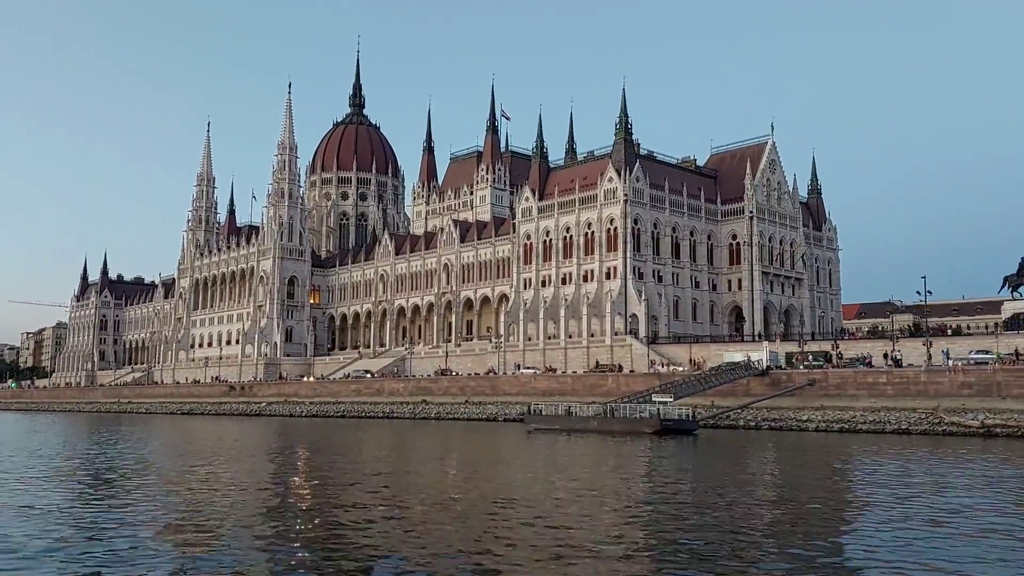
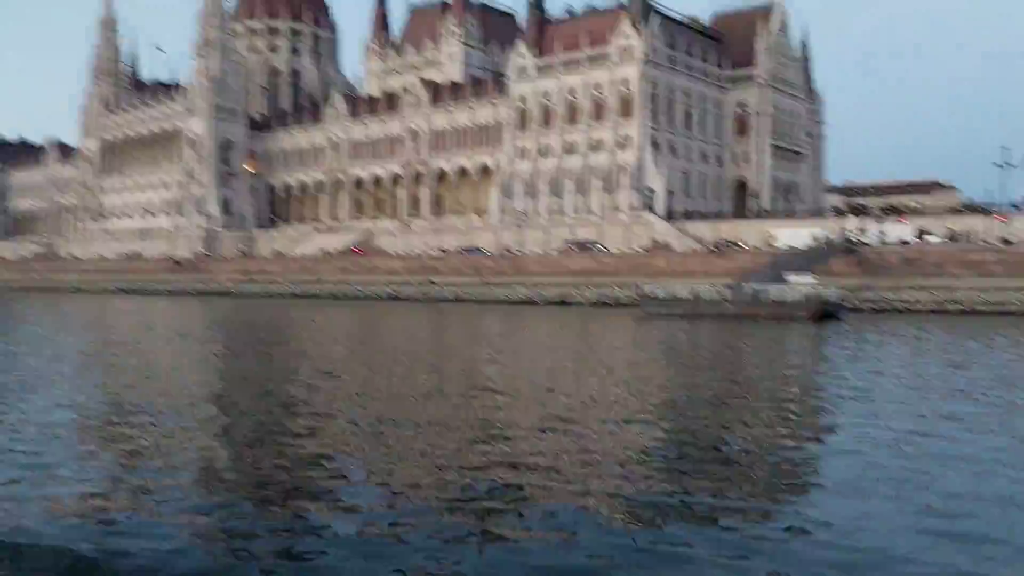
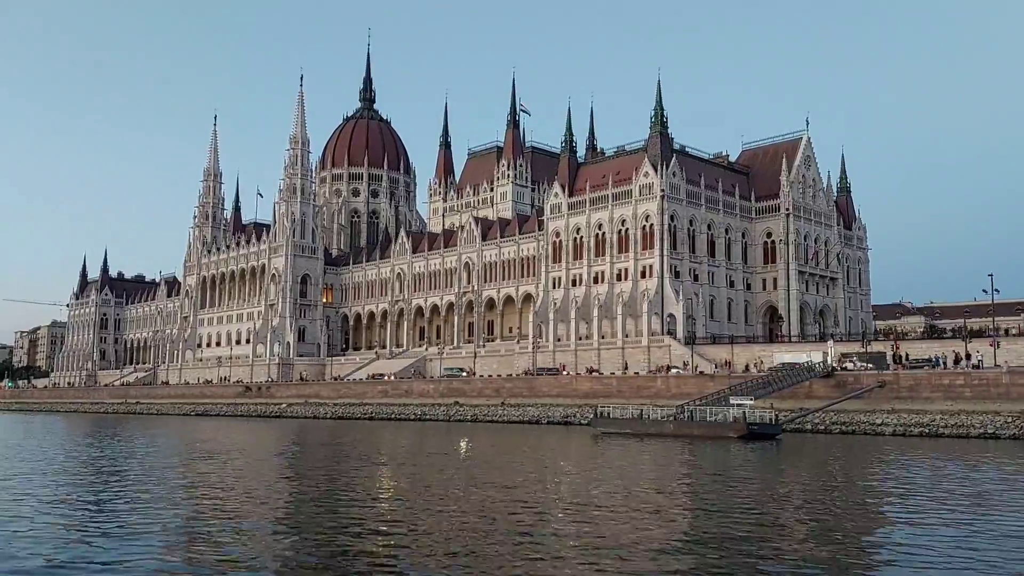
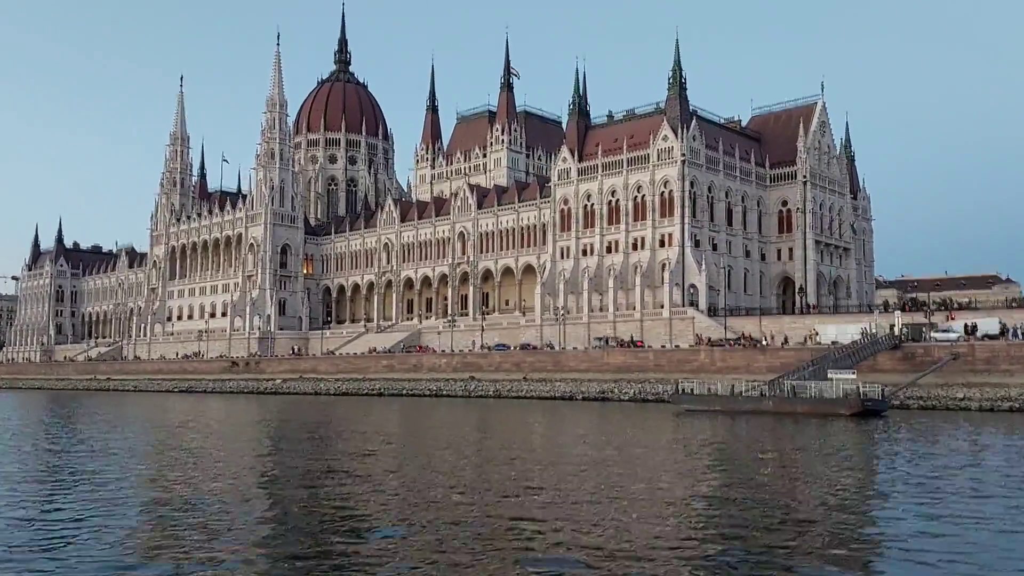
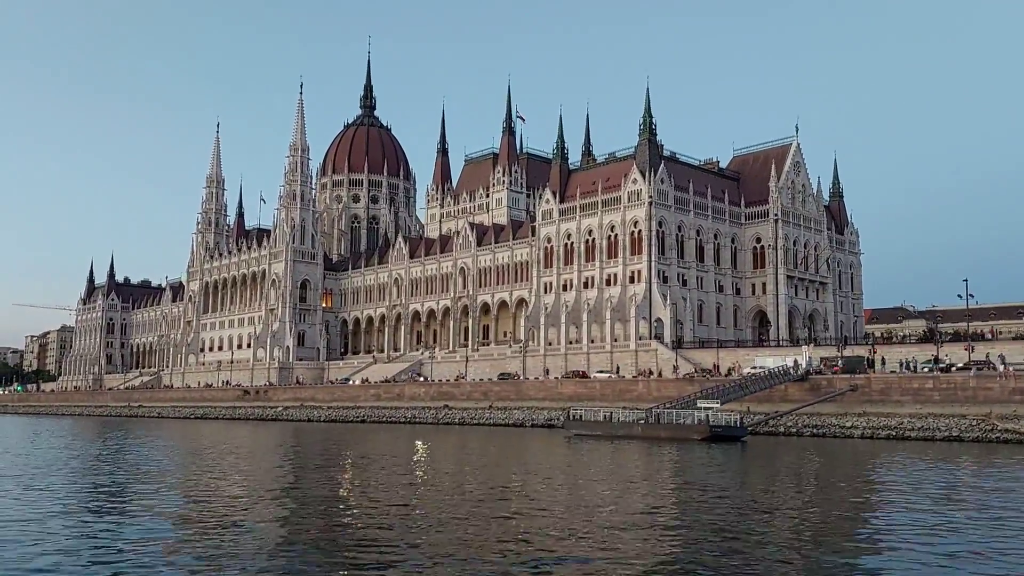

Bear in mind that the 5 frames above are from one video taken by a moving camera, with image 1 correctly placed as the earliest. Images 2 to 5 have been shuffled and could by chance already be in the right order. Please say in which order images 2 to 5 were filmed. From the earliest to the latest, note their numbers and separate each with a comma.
5, 3, 4, 2
